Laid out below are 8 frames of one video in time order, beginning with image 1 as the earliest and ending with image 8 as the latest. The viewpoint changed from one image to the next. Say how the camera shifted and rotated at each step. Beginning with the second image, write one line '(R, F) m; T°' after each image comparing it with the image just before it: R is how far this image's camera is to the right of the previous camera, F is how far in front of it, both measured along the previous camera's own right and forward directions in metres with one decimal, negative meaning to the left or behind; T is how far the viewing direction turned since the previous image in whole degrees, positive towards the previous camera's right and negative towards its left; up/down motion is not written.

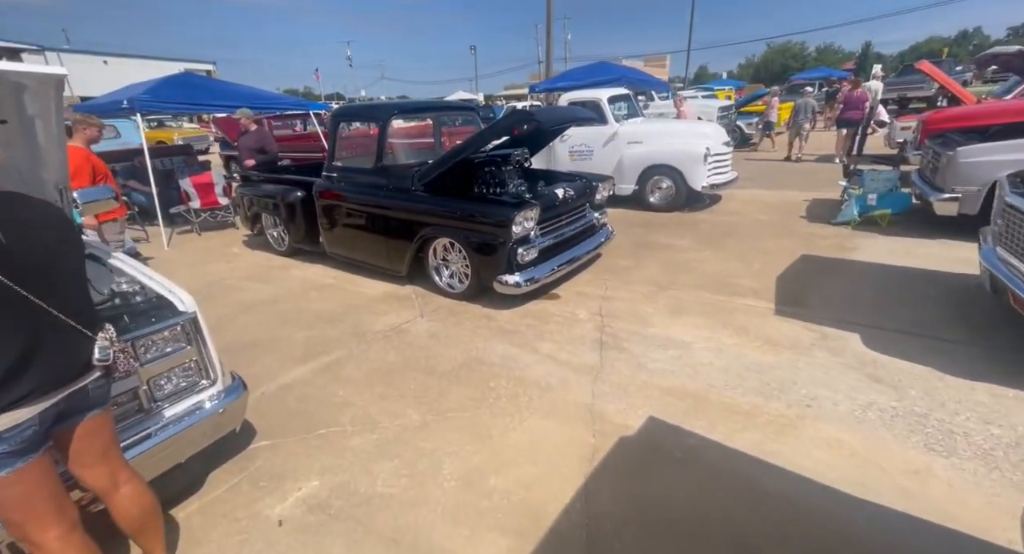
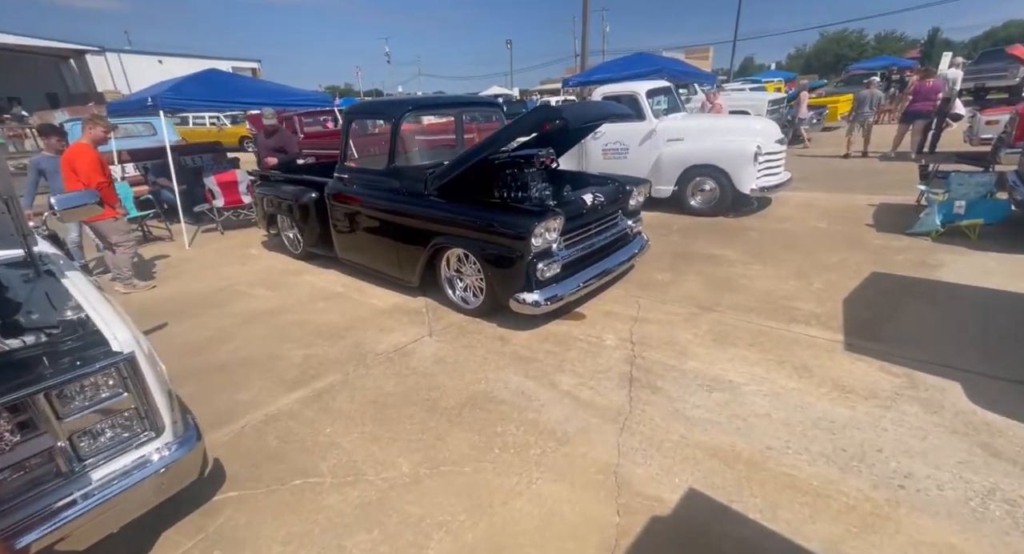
(+0.1, +0.4) m; -4°
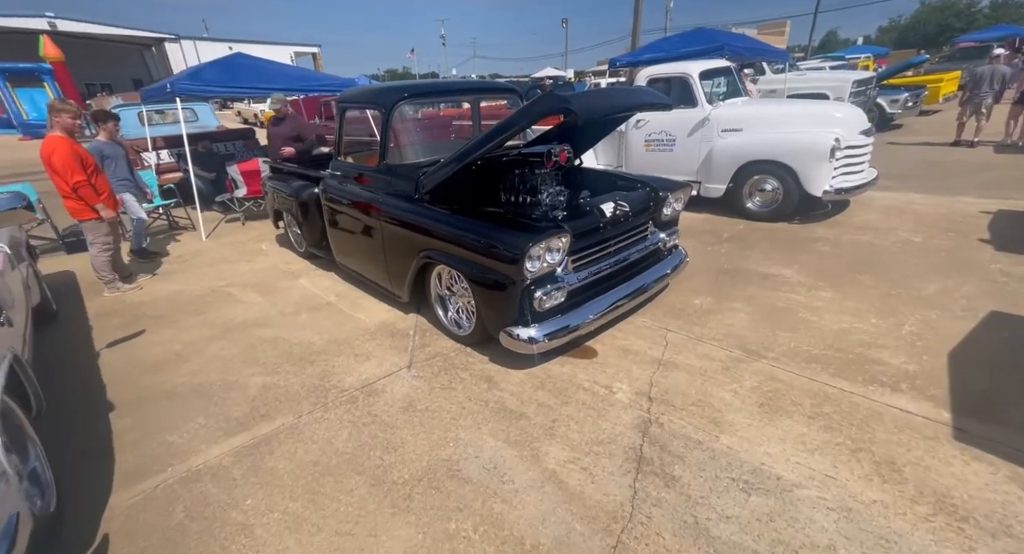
(+0.3, +0.6) m; -6°
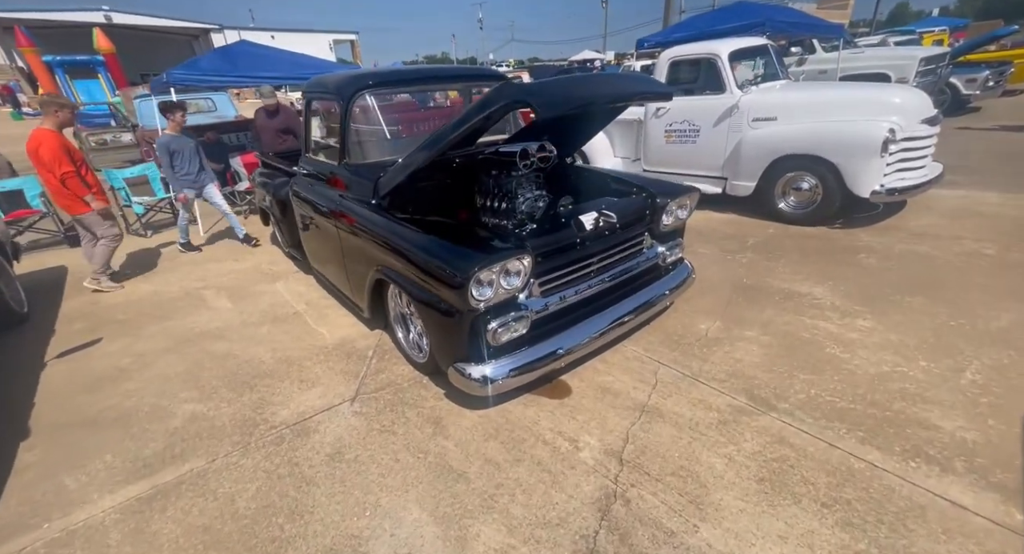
(+0.4, +0.5) m; -4°
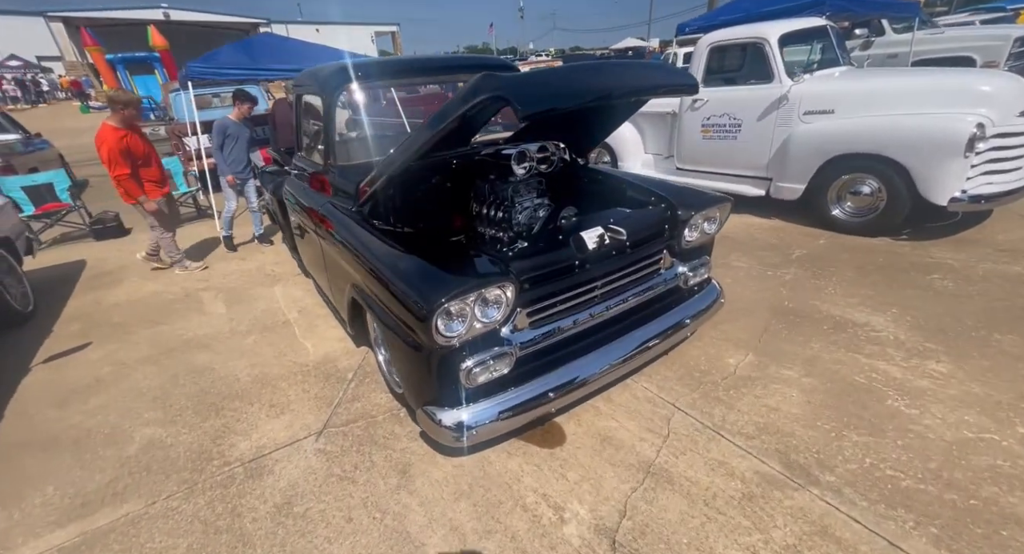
(+0.2, +0.4) m; -5°
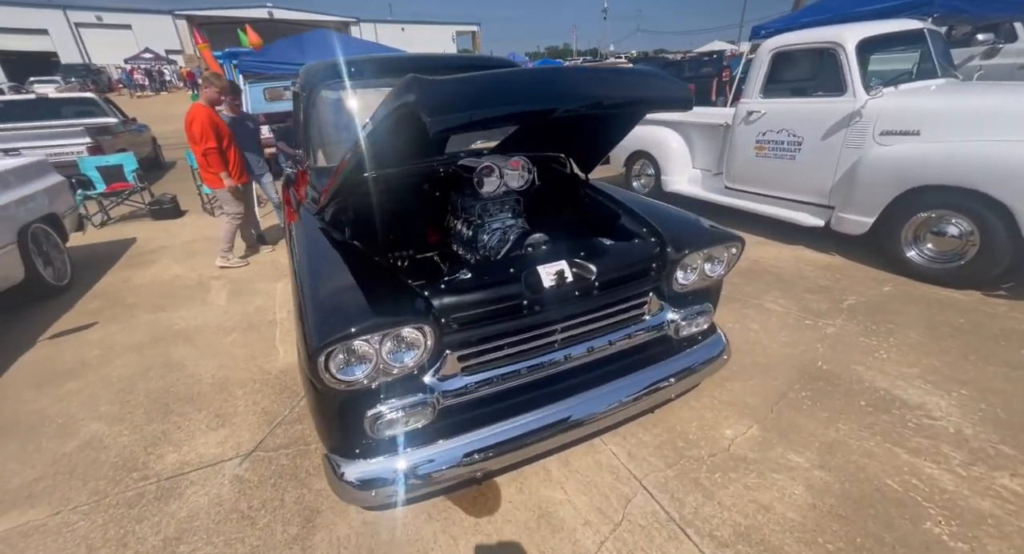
(+0.5, +0.3) m; -8°
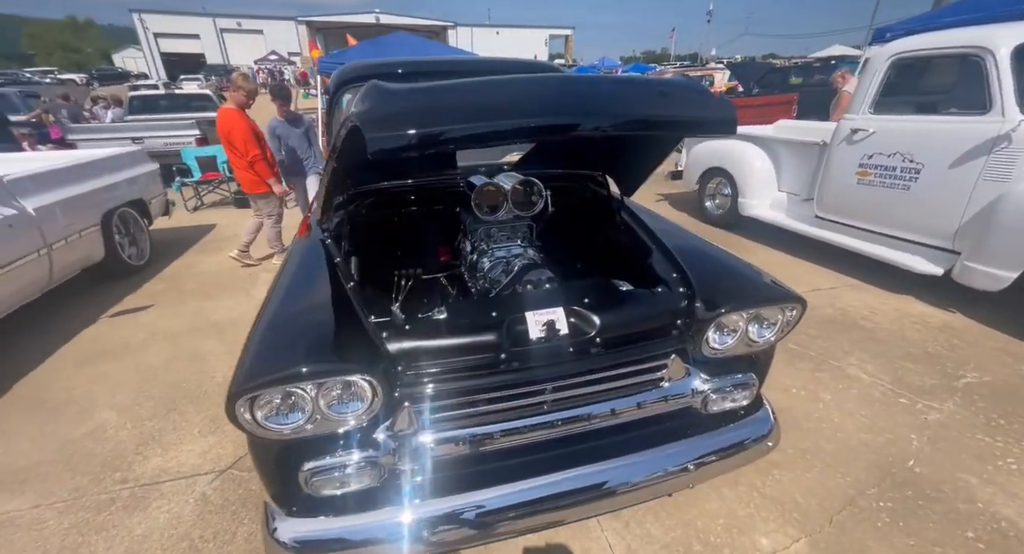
(+0.3, +0.3) m; -10°
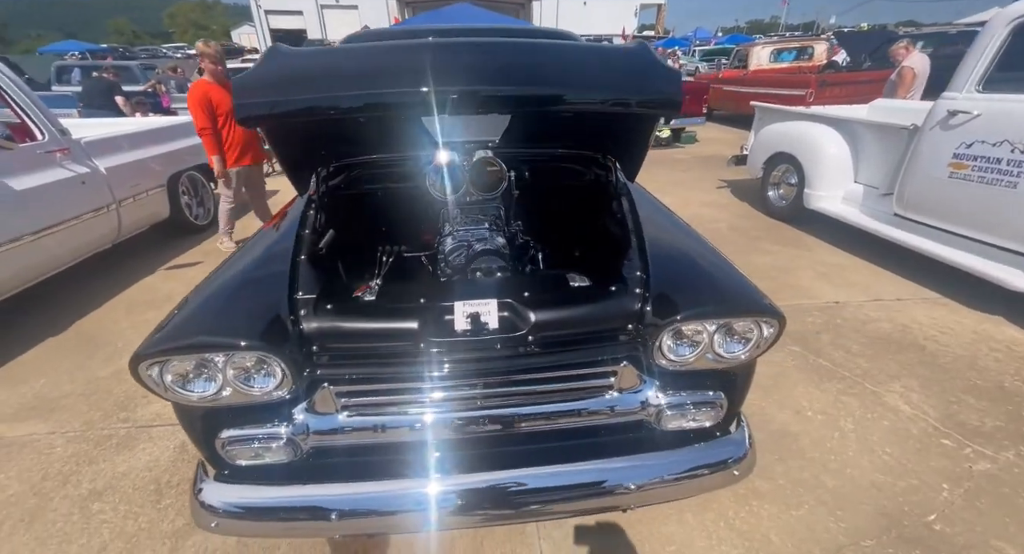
(+0.4, +0.1) m; -9°
